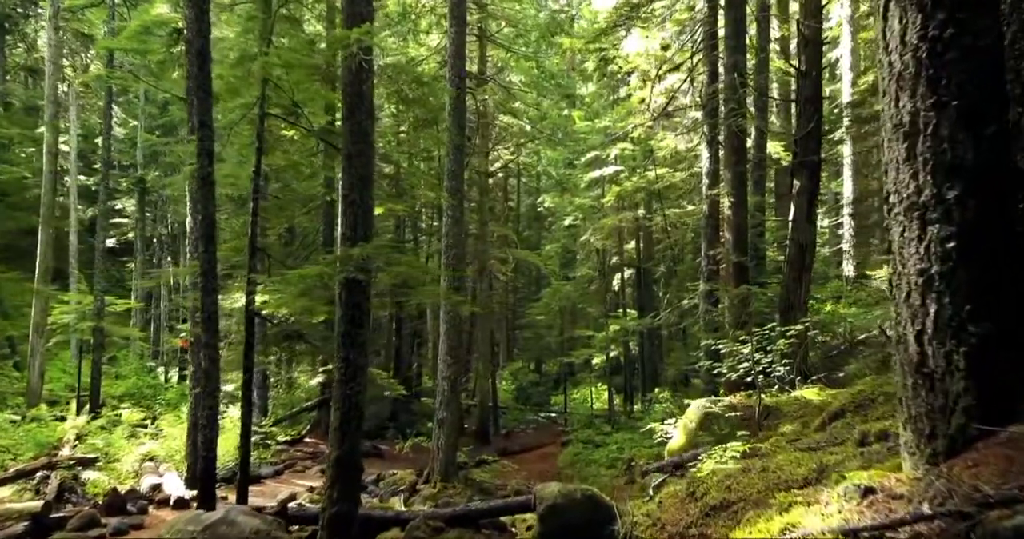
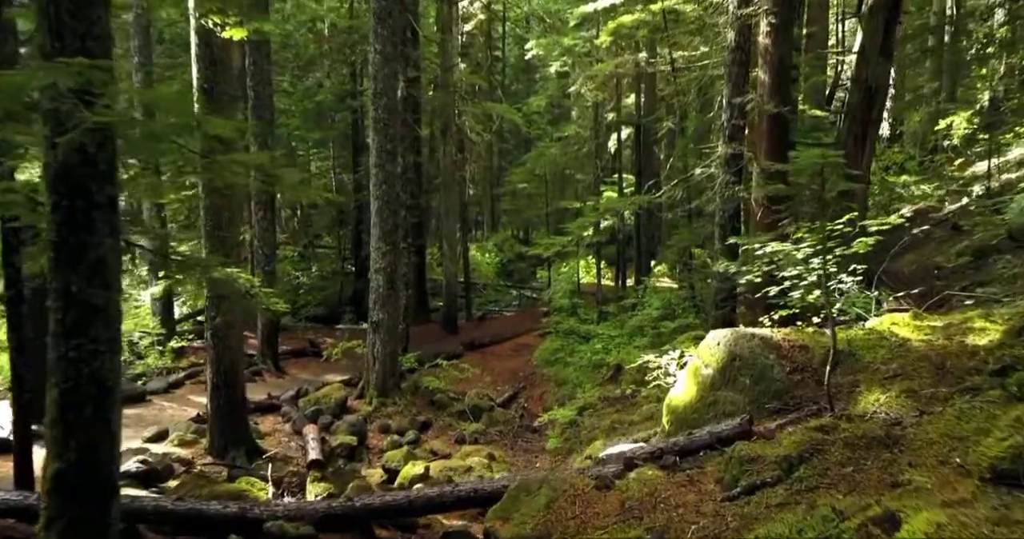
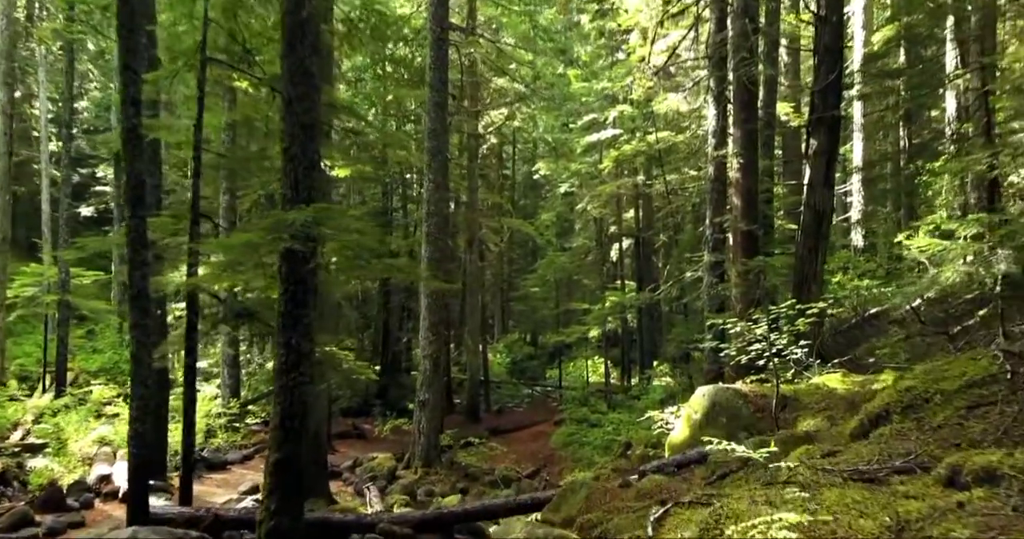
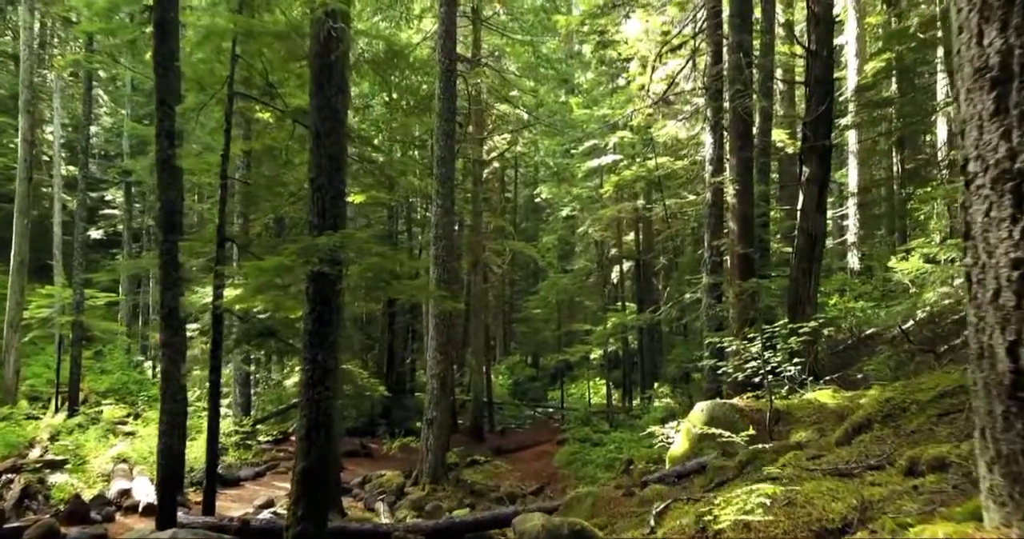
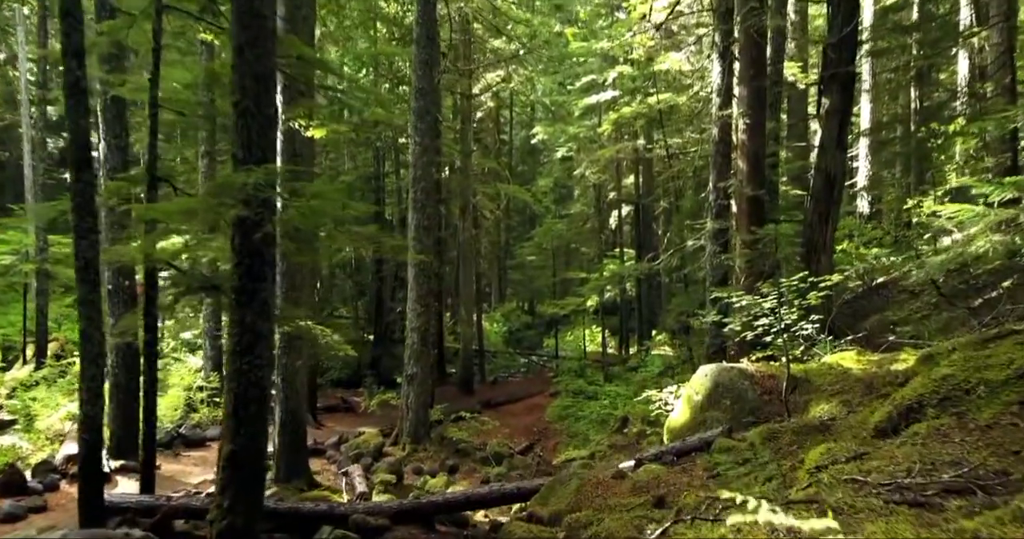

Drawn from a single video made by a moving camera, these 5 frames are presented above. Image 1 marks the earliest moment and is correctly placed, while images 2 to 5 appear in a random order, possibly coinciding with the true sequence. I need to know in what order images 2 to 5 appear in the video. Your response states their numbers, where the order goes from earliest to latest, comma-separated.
4, 3, 5, 2
